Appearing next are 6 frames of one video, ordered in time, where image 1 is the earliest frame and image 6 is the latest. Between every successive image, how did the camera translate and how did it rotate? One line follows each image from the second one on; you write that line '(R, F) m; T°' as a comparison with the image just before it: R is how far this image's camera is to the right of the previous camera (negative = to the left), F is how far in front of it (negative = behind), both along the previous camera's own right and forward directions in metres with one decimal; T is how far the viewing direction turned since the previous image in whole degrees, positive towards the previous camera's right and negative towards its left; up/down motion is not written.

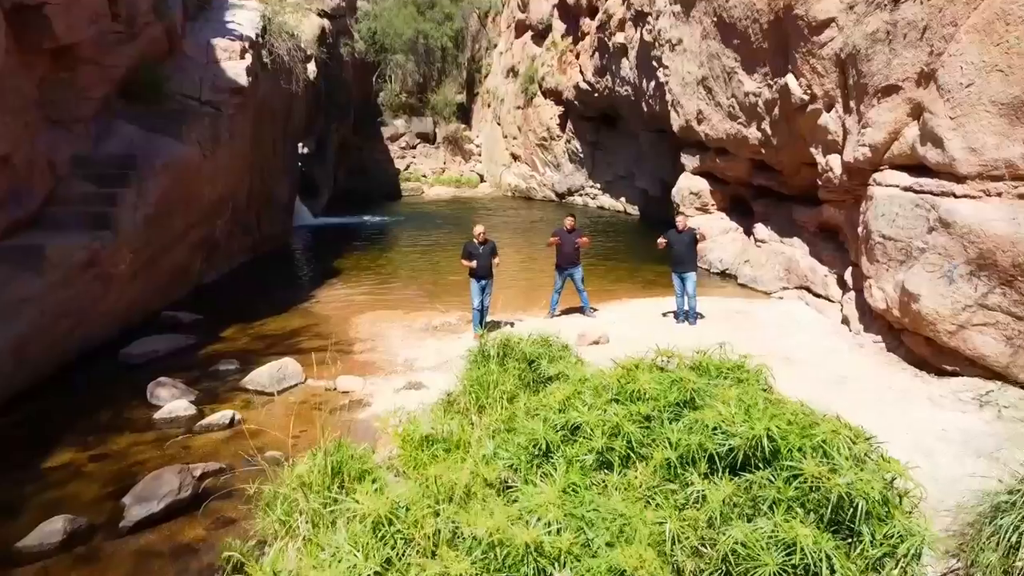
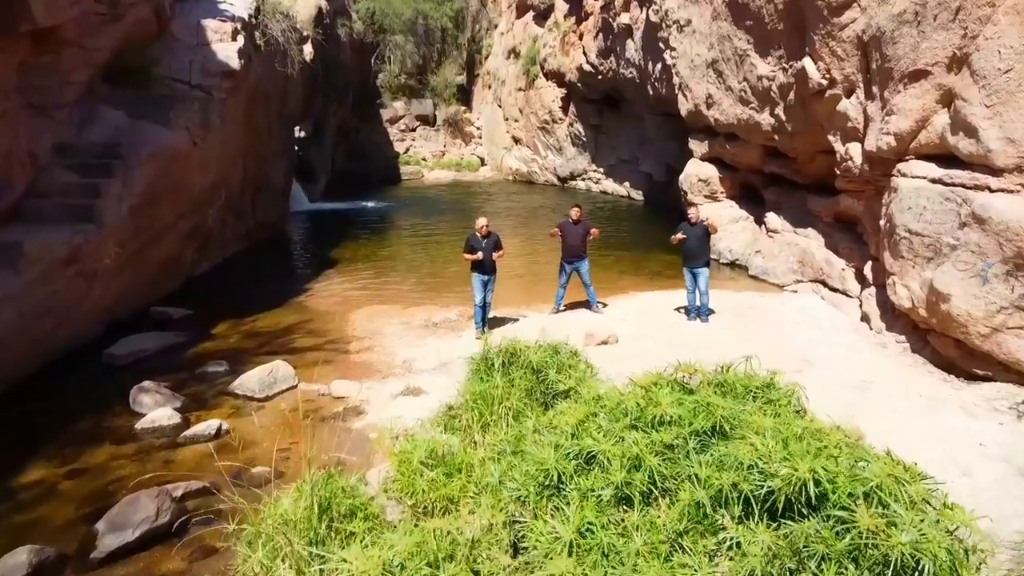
(0.0, +0.5) m; 0°
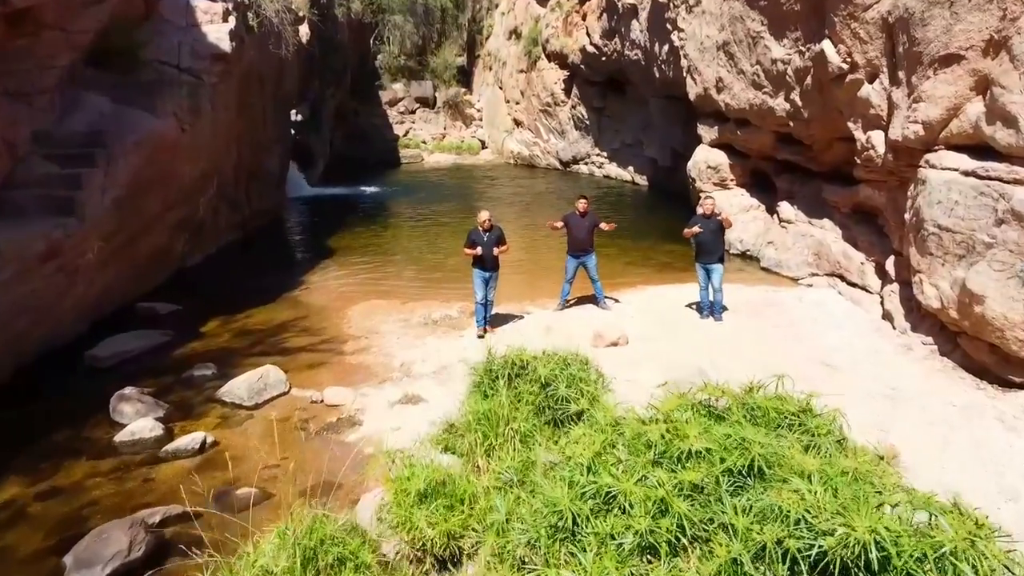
(0.0, +0.5) m; 0°
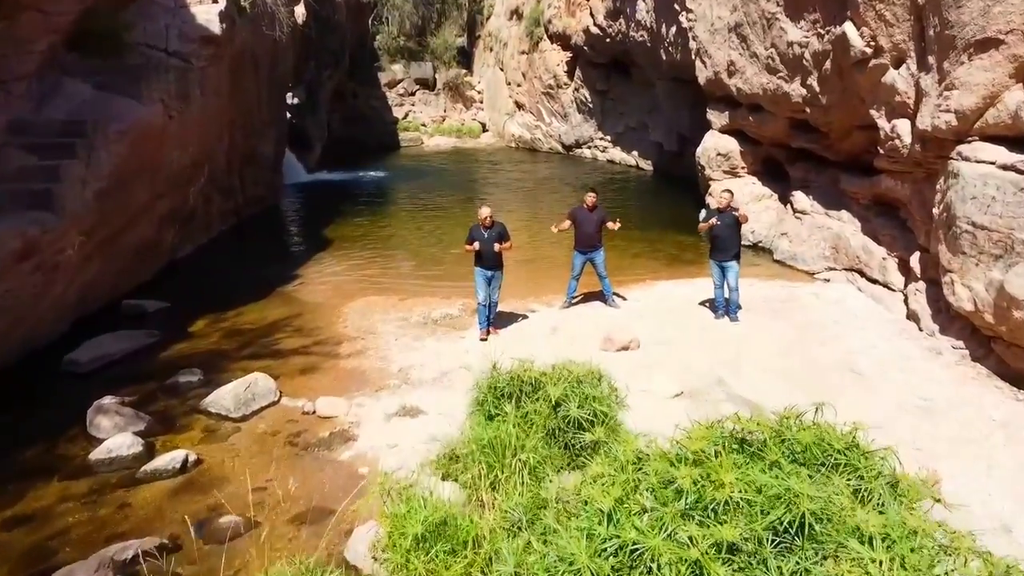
(0.0, +0.5) m; 0°
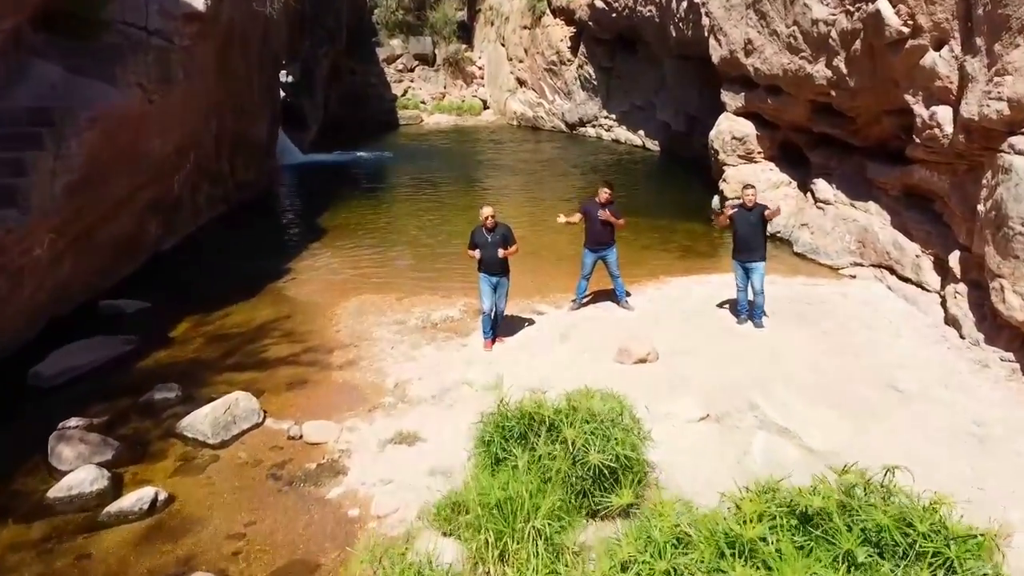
(-0.1, +0.7) m; 0°
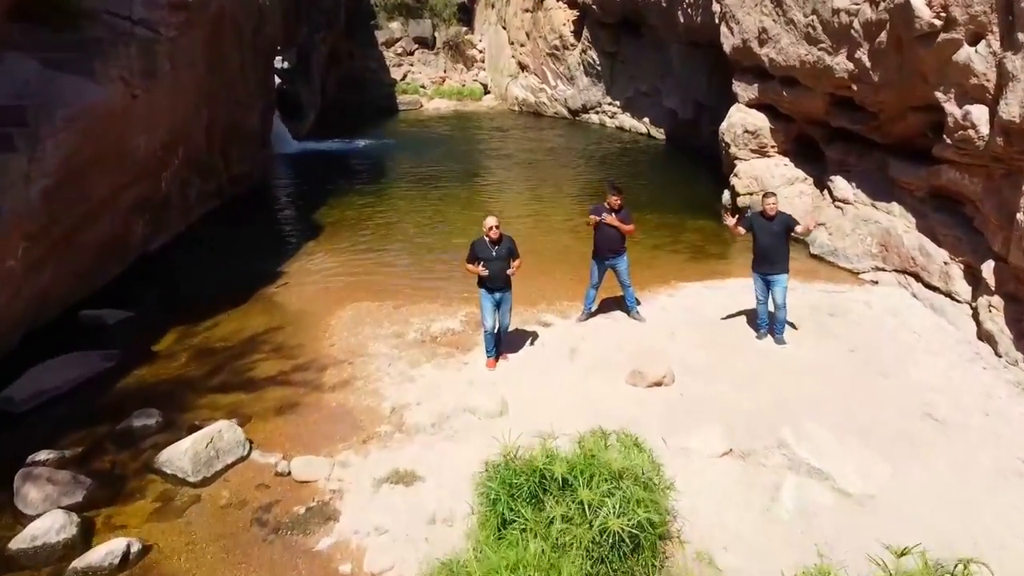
(0.0, +0.5) m; 0°
